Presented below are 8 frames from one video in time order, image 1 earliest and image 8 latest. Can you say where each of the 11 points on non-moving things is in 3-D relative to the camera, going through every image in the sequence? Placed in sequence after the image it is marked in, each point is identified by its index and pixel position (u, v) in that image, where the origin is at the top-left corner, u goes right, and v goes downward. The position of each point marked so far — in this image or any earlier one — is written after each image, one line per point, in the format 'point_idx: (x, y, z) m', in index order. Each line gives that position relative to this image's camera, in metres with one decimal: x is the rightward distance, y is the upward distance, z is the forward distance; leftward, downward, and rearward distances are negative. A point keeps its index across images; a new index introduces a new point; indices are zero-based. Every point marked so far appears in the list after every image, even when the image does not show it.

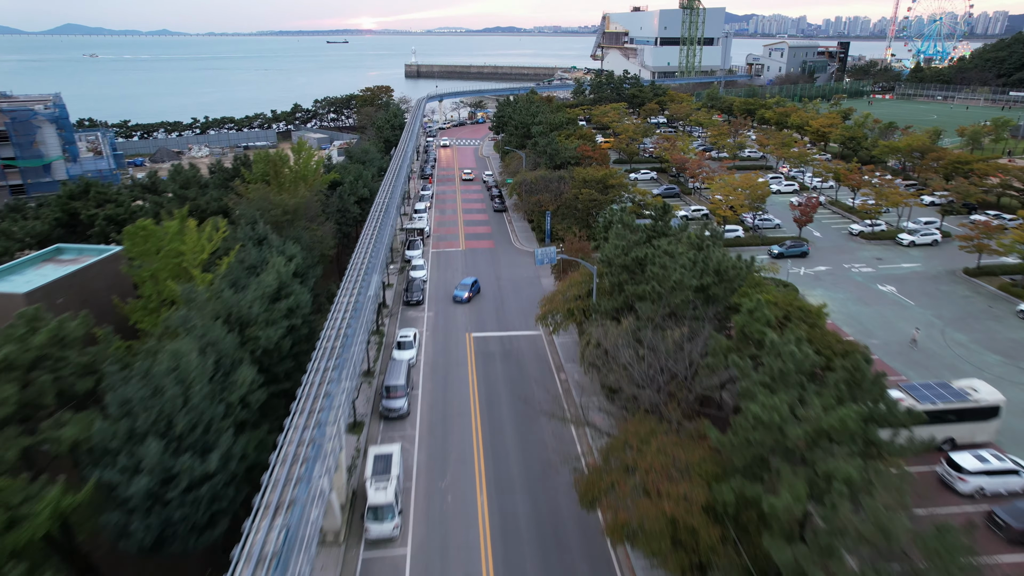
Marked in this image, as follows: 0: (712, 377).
0: (+5.9, -2.7, +17.0) m
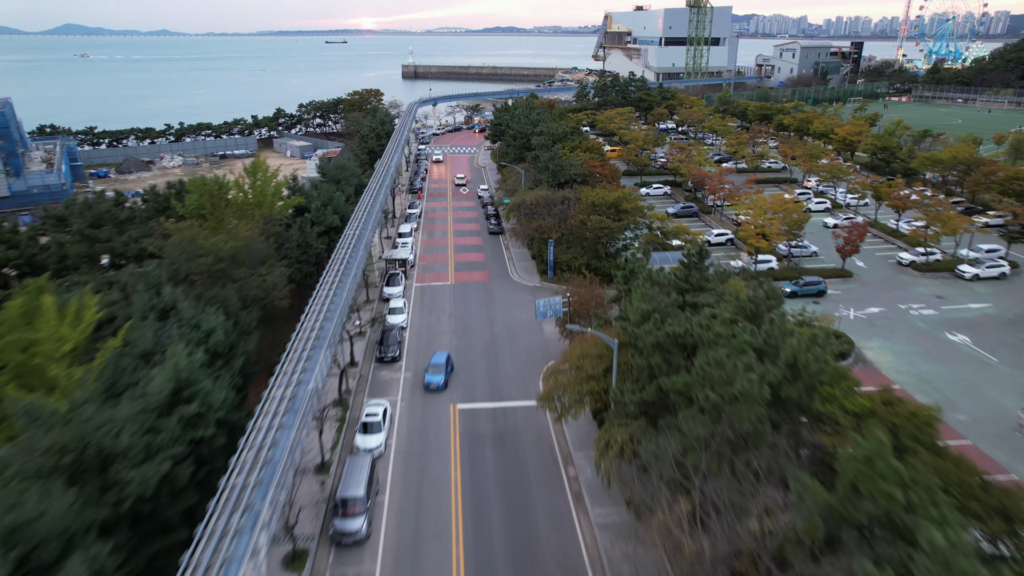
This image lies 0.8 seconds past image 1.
0: (+5.7, -5.3, +10.9) m
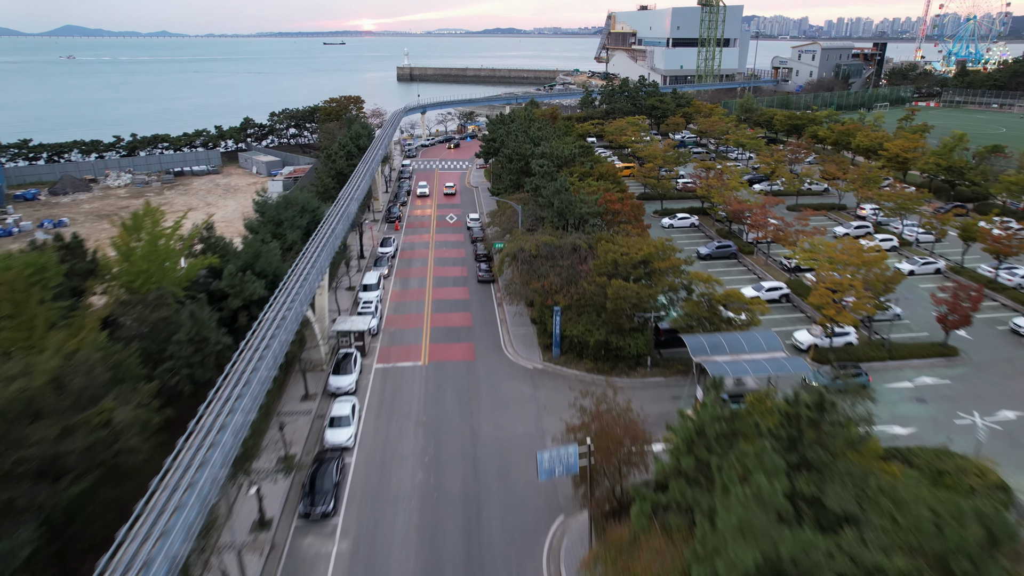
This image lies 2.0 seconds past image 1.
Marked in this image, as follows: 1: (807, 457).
0: (+5.3, -9.2, +1.4) m
1: (+6.6, -3.8, +12.7) m
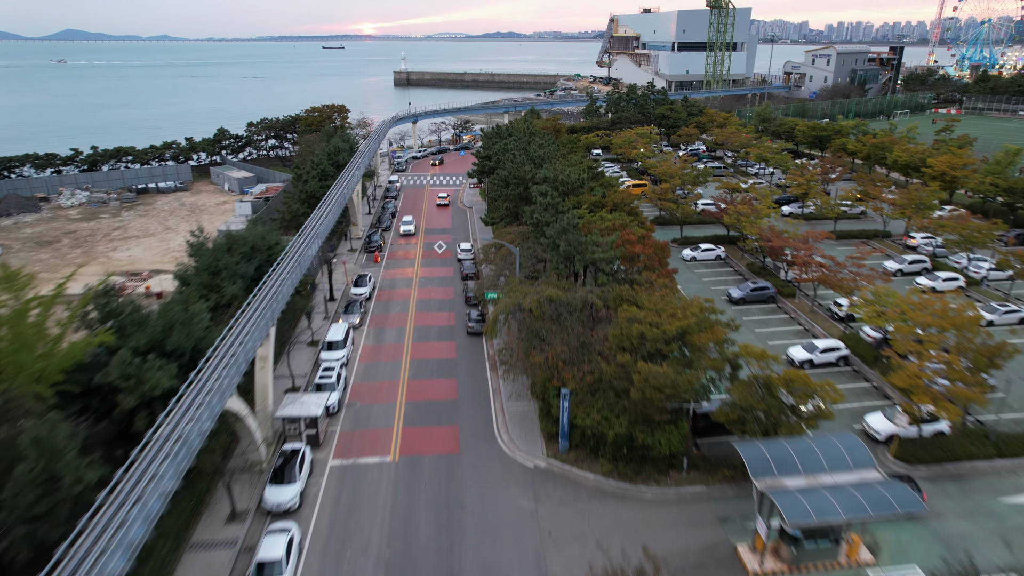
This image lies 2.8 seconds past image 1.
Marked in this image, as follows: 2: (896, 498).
0: (+5.1, -11.9, -5.0) m
1: (+6.4, -6.6, +6.3) m
2: (+10.8, -5.9, +16.2) m
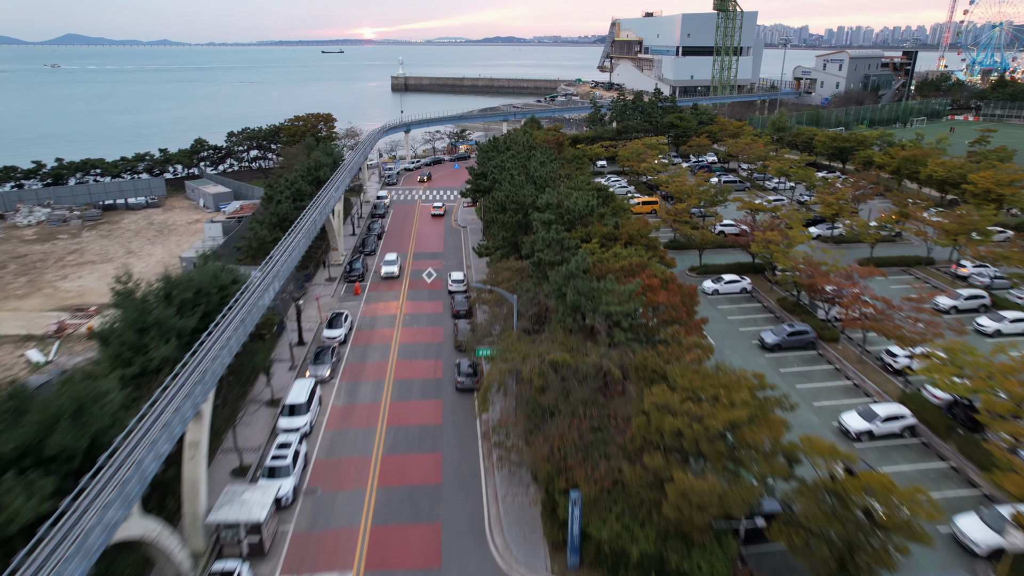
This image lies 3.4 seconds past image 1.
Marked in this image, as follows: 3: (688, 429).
0: (+5.0, -13.9, -9.9) m
1: (+6.3, -8.6, +1.5) m
2: (+10.7, -8.0, +11.4) m
3: (+4.8, -3.7, +15.6) m
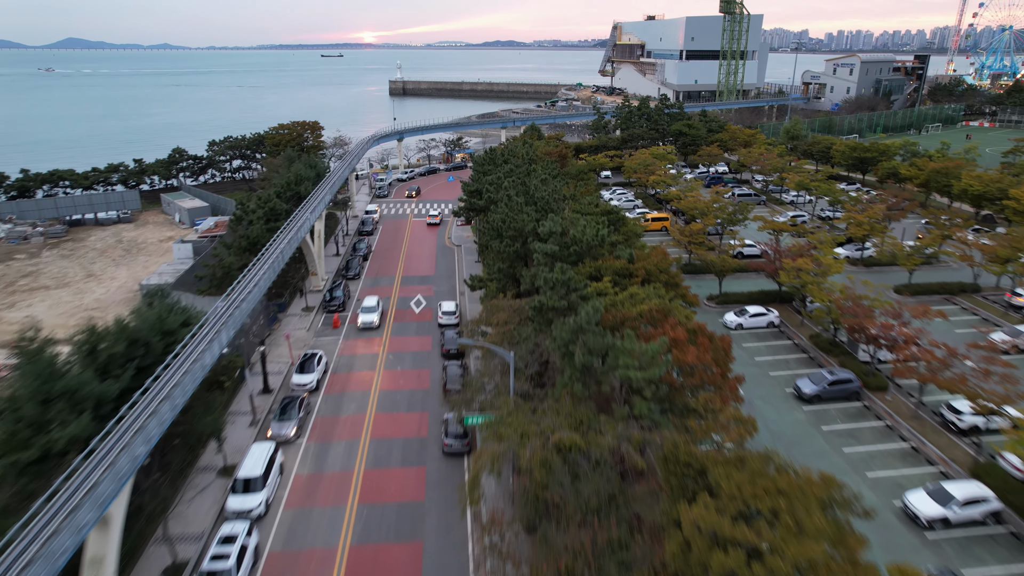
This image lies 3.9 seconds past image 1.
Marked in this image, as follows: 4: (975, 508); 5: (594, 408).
0: (+4.9, -15.5, -14.0) m
1: (+6.2, -10.2, -2.6) m
2: (+10.5, -9.7, +7.3) m
3: (+4.6, -5.4, +11.5) m
4: (+14.8, -7.1, +18.4) m
5: (+2.4, -3.5, +17.4) m
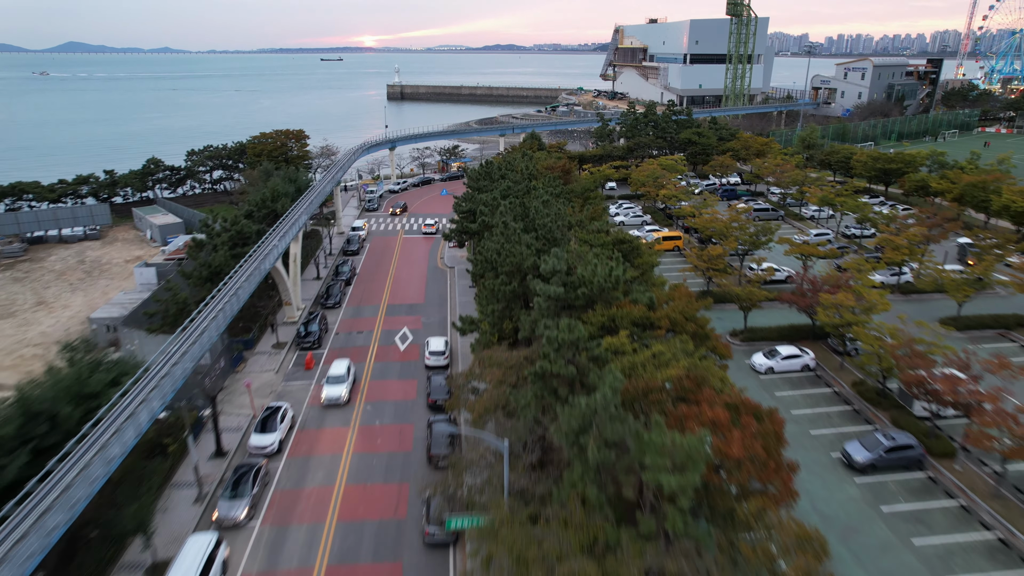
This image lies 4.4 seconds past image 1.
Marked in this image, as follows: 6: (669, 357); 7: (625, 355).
0: (+4.7, -17.0, -18.2) m
1: (+6.0, -11.9, -6.7) m
2: (+10.4, -11.4, +3.2) m
3: (+4.5, -7.1, +7.4) m
4: (+14.7, -8.8, +14.3) m
5: (+2.3, -5.3, +13.3) m
6: (+4.7, -2.0, +17.5) m
7: (+3.4, -2.0, +17.5) m
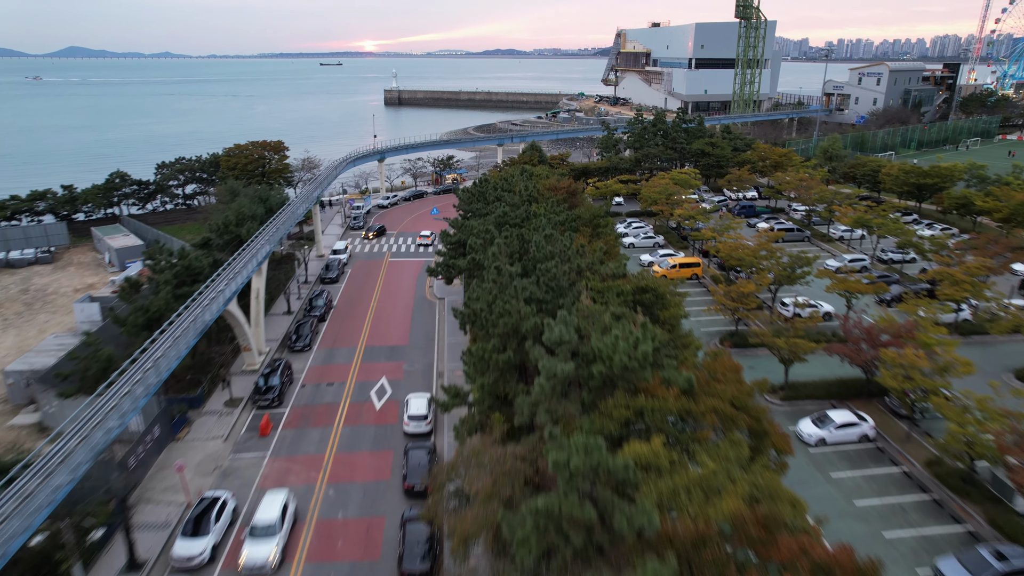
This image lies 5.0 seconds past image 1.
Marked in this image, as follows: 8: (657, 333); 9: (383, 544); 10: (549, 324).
0: (+4.6, -18.8, -23.2) m
1: (+5.9, -13.7, -11.7) m
2: (+10.2, -13.3, -1.8) m
3: (+4.3, -9.1, +2.5) m
4: (+14.5, -10.8, +9.3) m
5: (+2.1, -7.3, +8.3) m
6: (+4.6, -4.0, +12.5) m
7: (+3.2, -4.0, +12.6) m
8: (+4.3, -1.4, +17.4) m
9: (-4.2, -8.3, +18.8) m
10: (+1.0, -1.0, +16.9) m
